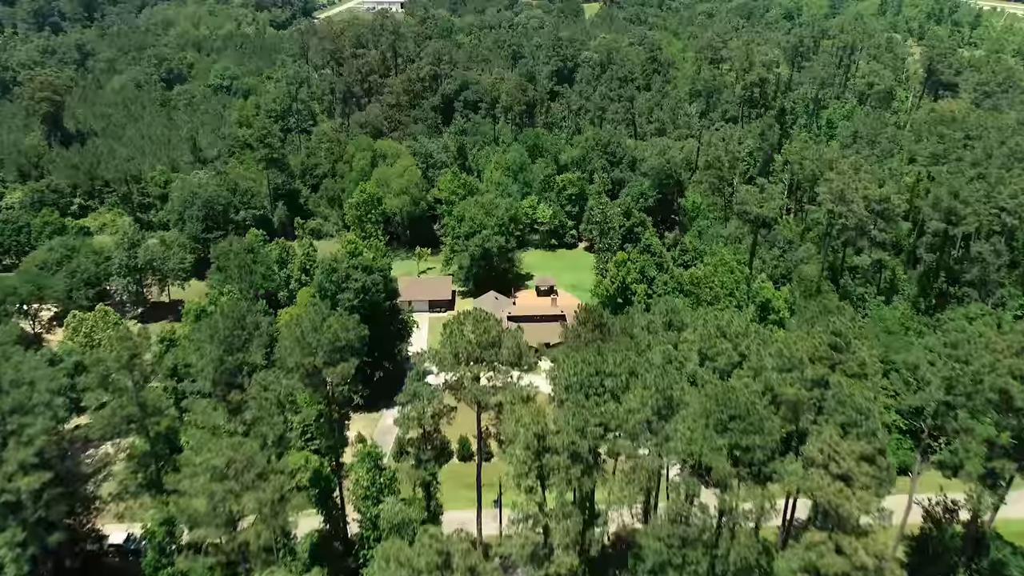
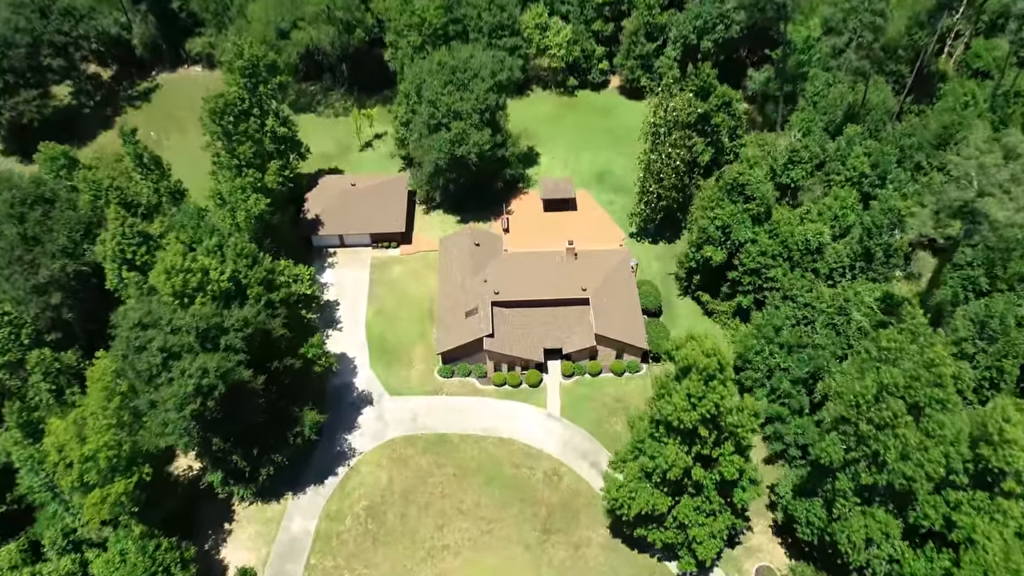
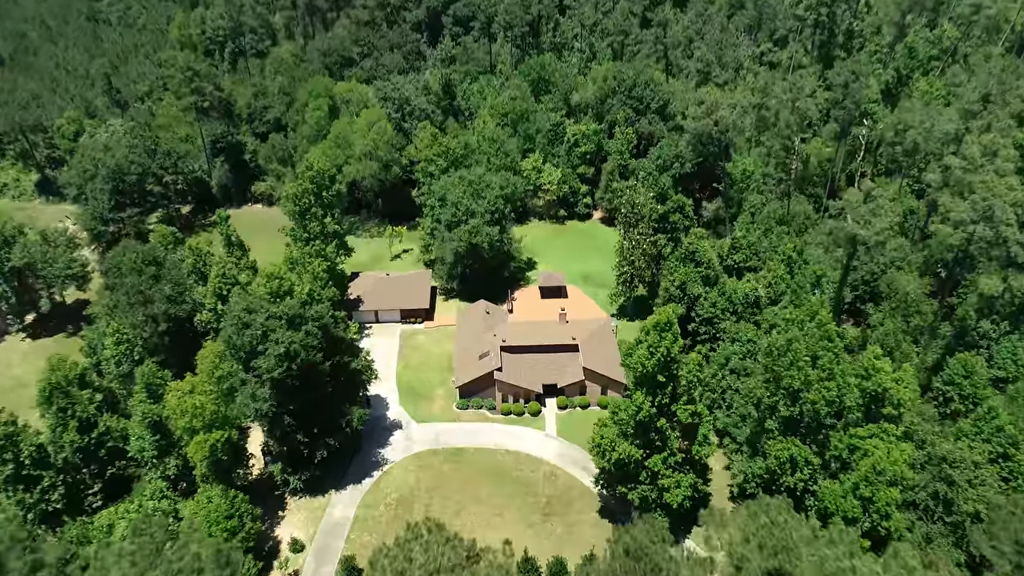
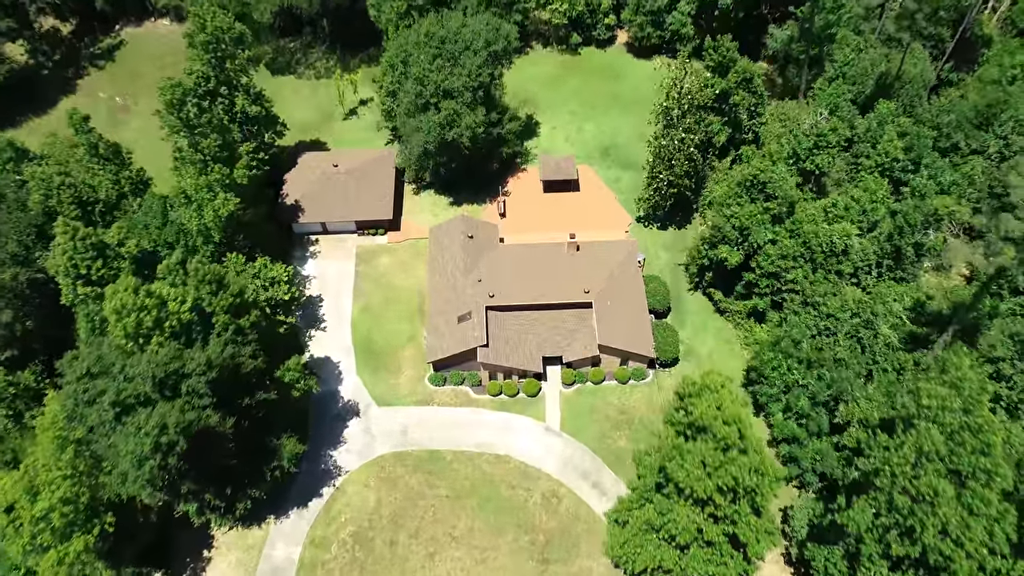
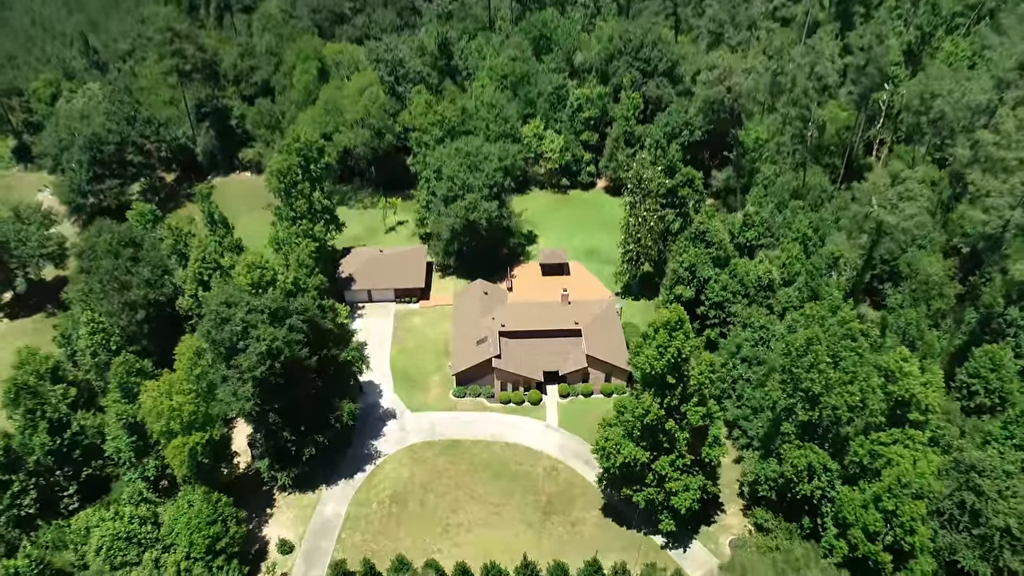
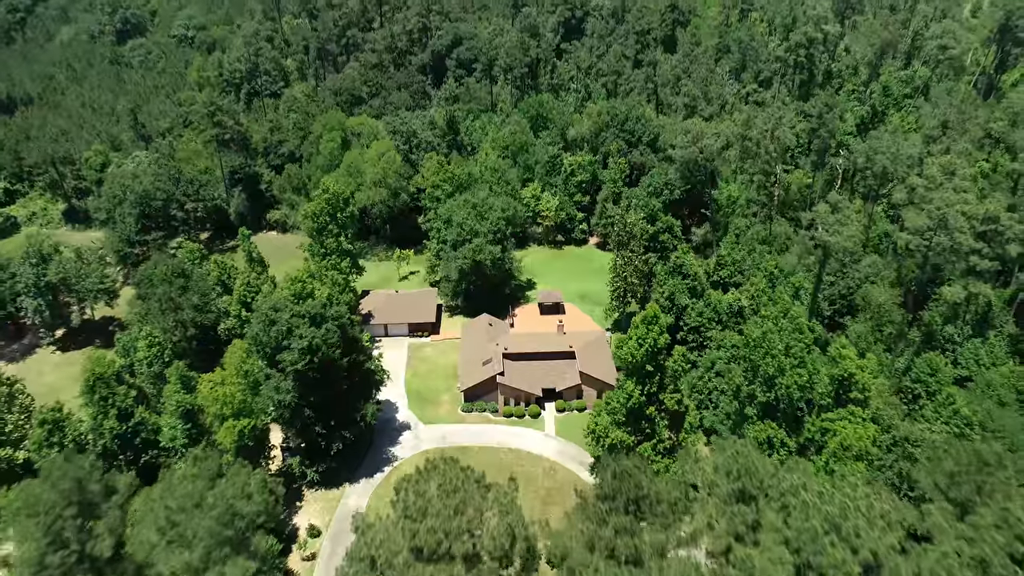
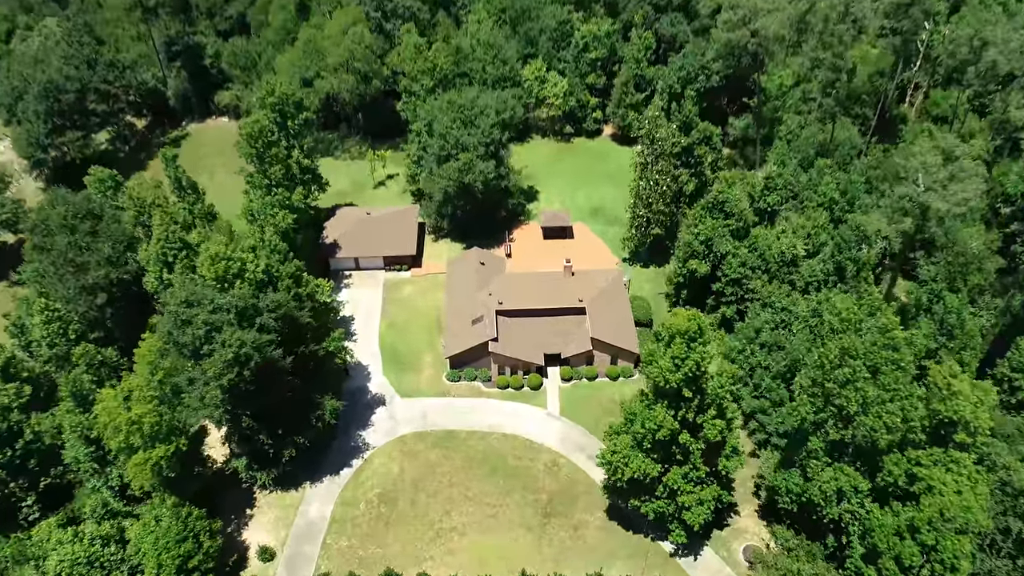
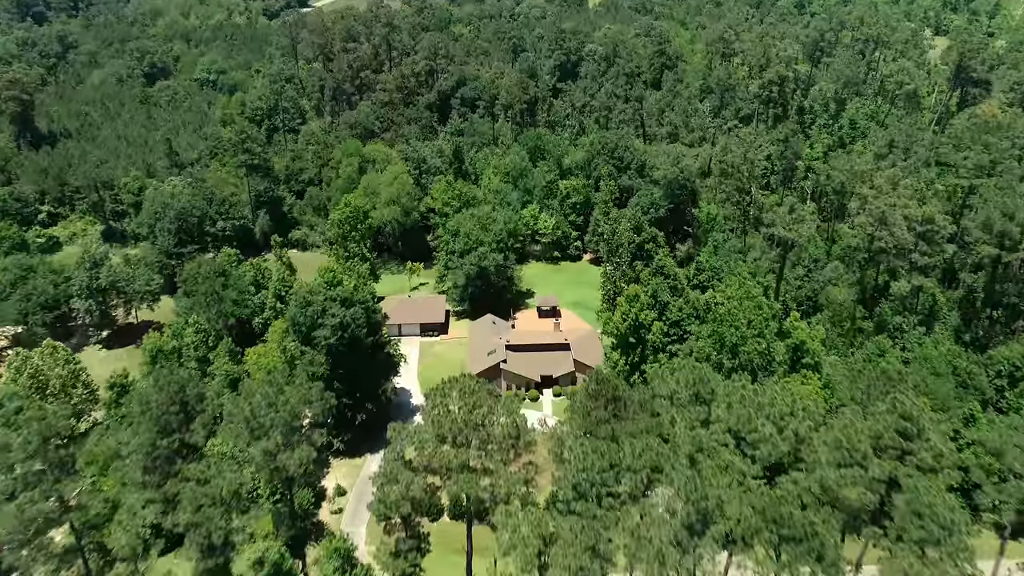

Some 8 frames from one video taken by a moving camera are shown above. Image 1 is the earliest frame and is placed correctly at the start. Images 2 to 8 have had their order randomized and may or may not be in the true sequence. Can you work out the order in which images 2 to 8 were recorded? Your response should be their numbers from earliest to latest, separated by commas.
8, 6, 3, 5, 7, 2, 4
